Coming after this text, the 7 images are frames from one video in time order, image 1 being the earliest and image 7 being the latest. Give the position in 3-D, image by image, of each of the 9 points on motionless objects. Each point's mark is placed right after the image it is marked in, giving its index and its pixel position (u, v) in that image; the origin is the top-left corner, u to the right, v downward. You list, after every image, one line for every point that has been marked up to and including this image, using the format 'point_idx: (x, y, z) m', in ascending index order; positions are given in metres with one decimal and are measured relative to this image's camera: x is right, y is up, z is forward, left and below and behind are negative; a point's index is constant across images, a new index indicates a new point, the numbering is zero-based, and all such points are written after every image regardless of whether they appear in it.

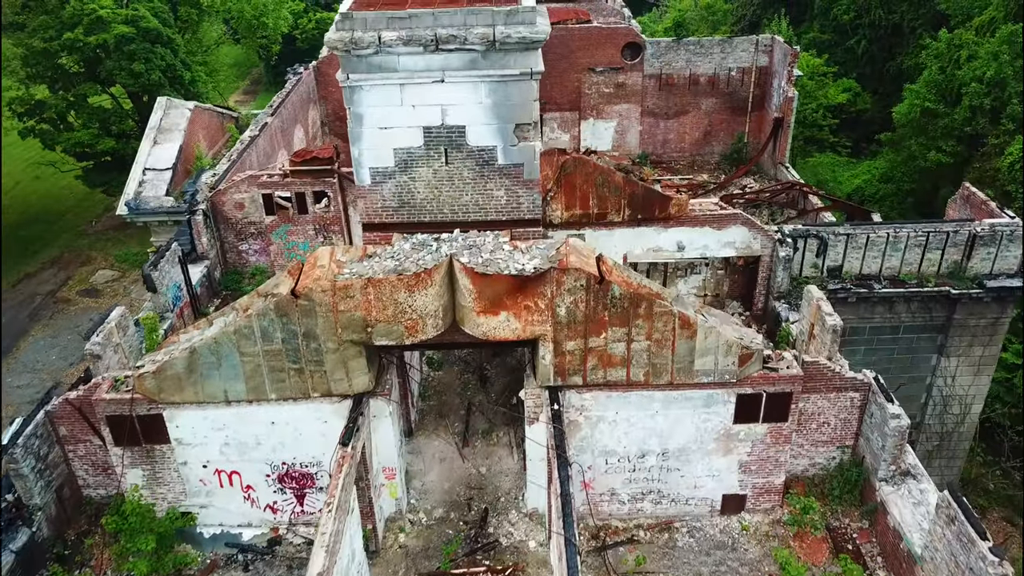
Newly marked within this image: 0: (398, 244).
0: (-1.2, +0.5, +8.6) m
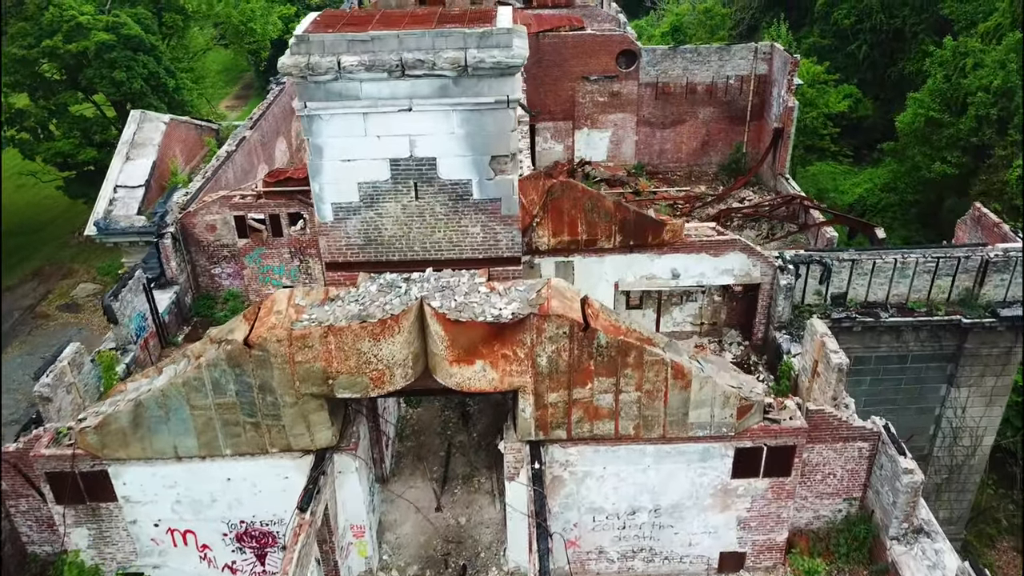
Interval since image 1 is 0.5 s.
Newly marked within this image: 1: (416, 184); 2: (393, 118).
0: (-1.5, 0.0, +7.9) m
1: (-0.9, +1.0, +7.6) m
2: (-1.1, +1.5, +7.3) m
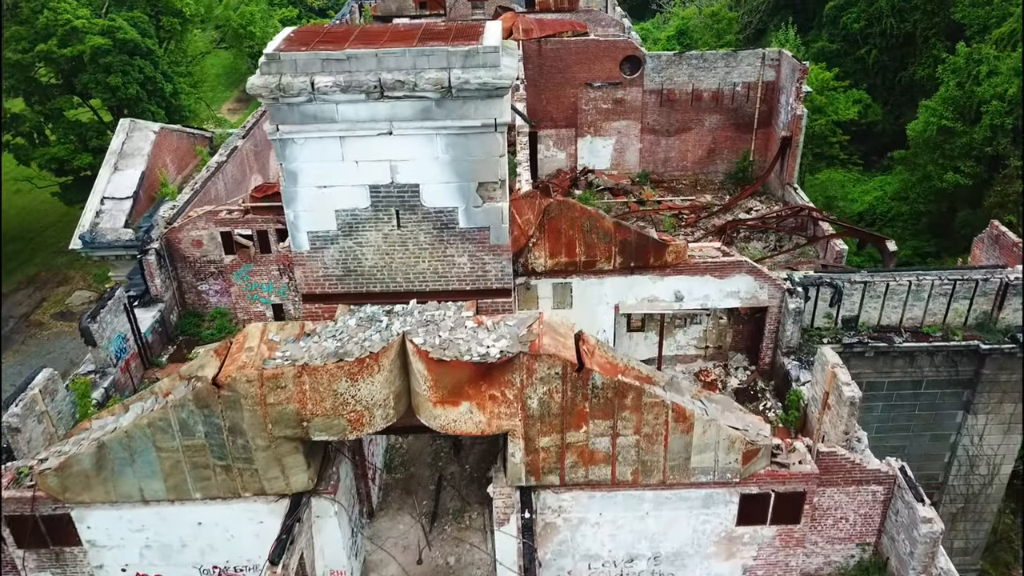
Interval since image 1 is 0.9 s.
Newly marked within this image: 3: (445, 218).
0: (-1.6, -0.3, +7.3) m
1: (-1.0, +0.7, +7.1) m
2: (-1.2, +1.2, +6.8) m
3: (-0.6, +0.6, +7.1) m
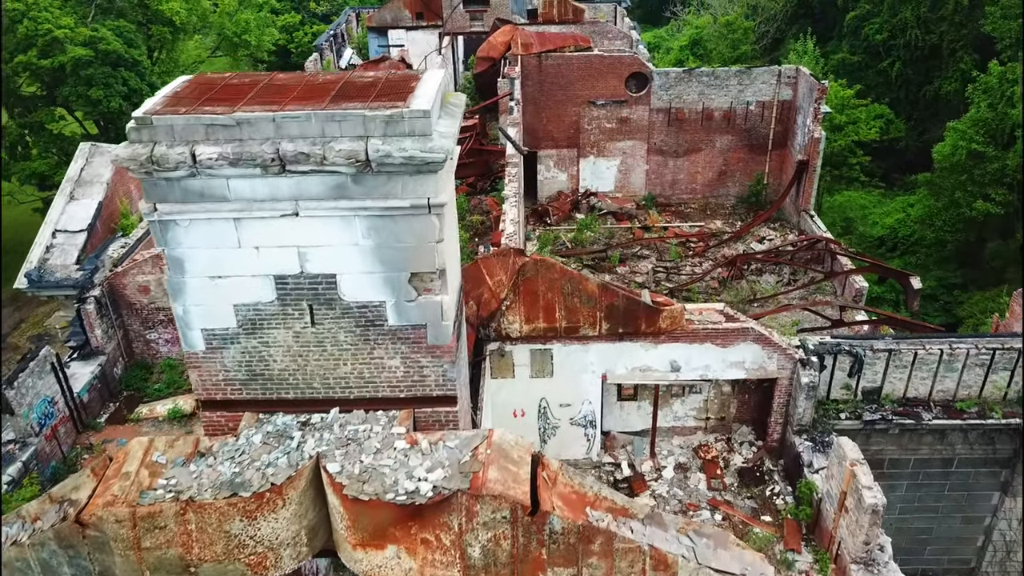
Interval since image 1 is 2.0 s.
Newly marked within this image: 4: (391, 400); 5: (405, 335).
0: (-2.0, -1.1, +6.0) m
1: (-1.4, -0.1, +5.7) m
2: (-1.6, +0.4, +5.4) m
3: (-1.0, -0.2, +5.8) m
4: (-0.9, -0.9, +6.2) m
5: (-0.8, -0.3, +5.8) m
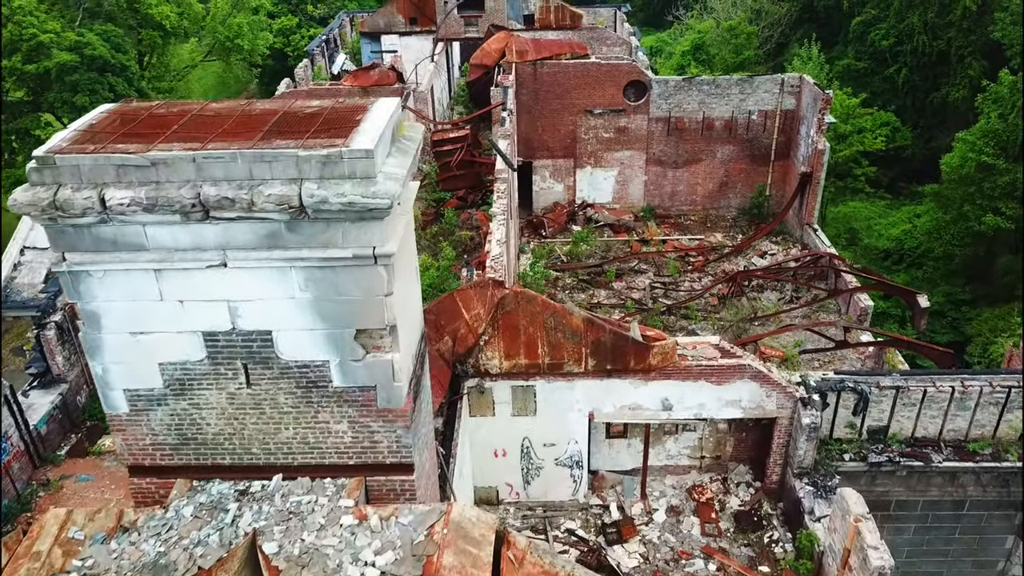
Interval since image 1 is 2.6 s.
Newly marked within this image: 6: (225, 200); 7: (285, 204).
0: (-2.2, -1.4, +5.3) m
1: (-1.7, -0.5, +5.1) m
2: (-1.8, +0.1, +4.7) m
3: (-1.3, -0.5, +5.1) m
4: (-1.2, -1.2, +5.5) m
5: (-1.0, -0.7, +5.2) m
6: (-1.6, +0.5, +4.4) m
7: (-1.3, +0.5, +4.4) m
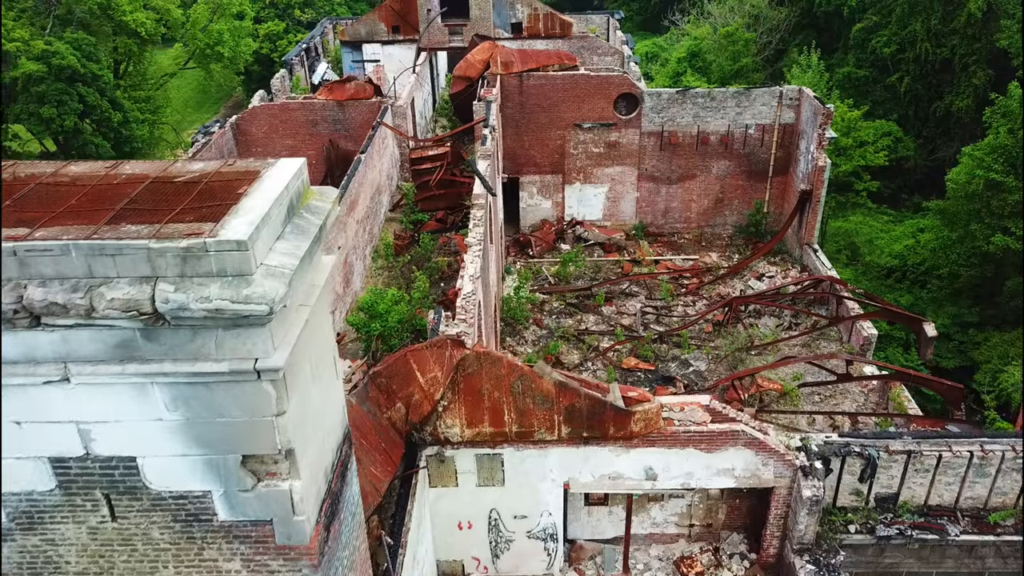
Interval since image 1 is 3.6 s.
0: (-2.6, -2.0, +4.3) m
1: (-2.0, -1.1, +4.1) m
2: (-2.2, -0.5, +3.7) m
3: (-1.6, -1.1, +4.1) m
4: (-1.5, -1.8, +4.5) m
5: (-1.4, -1.3, +4.2) m
6: (-1.9, -0.1, +3.4) m
7: (-1.6, -0.1, +3.4) m
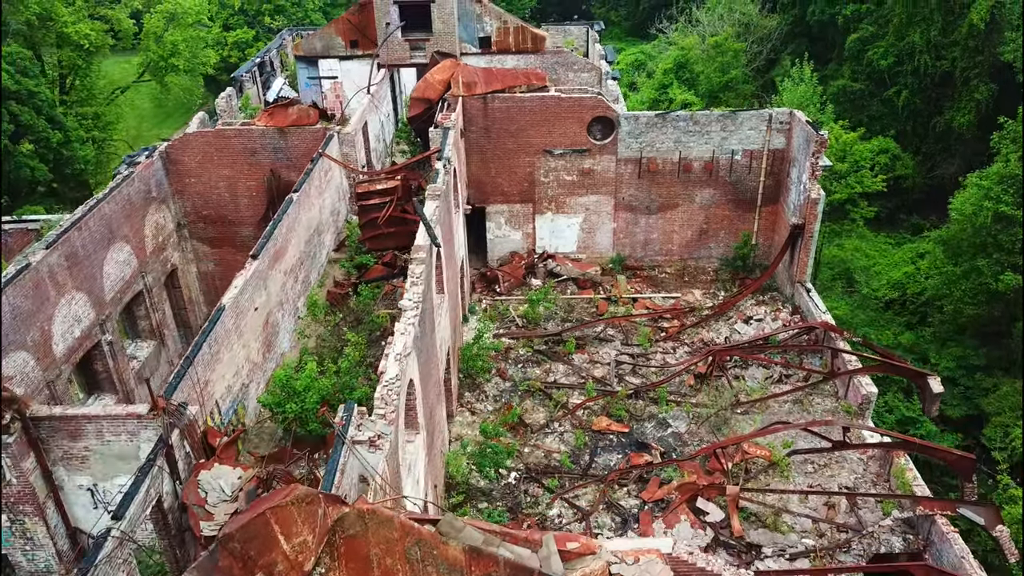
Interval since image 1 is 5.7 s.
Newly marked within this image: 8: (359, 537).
0: (-3.3, -3.0, +2.5) m
1: (-2.8, -2.0, +2.2) m
2: (-2.9, -1.5, +1.9) m
3: (-2.3, -2.1, +2.3) m
4: (-2.3, -2.7, +2.7) m
5: (-2.1, -2.2, +2.3) m
6: (-2.7, -1.0, +1.6) m
7: (-2.3, -1.1, +1.6) m
8: (-1.1, -1.8, +5.7) m
